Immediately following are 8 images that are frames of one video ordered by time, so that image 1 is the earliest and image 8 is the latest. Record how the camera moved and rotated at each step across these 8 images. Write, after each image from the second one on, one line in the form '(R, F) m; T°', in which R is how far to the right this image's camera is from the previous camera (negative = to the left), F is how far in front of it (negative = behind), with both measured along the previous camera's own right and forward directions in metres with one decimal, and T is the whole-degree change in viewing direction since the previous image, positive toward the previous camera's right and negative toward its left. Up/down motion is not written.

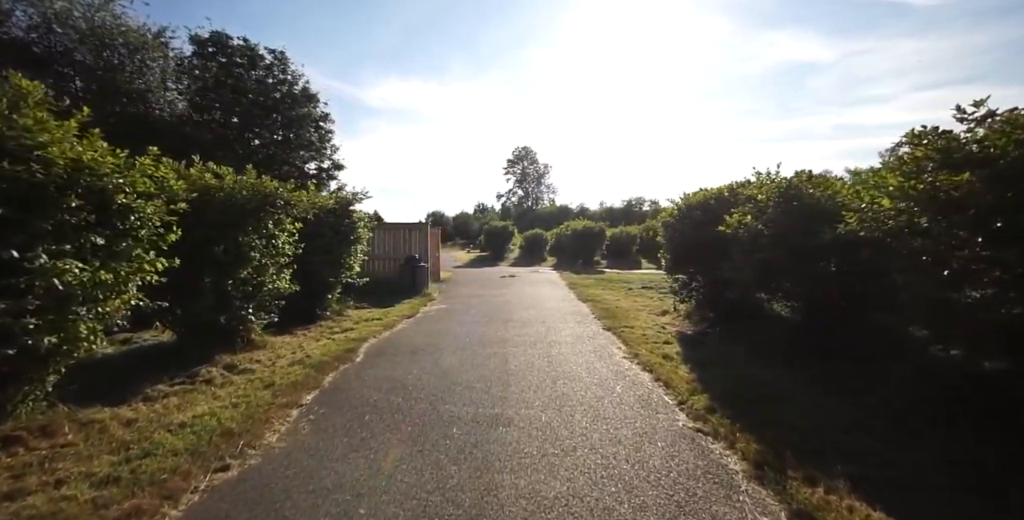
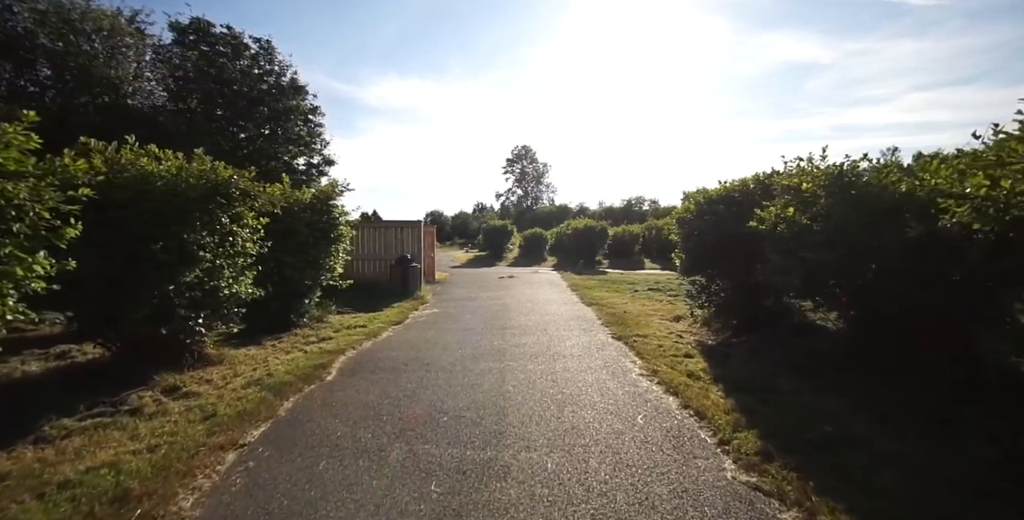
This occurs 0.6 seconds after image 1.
(0.0, +1.0) m; 0°
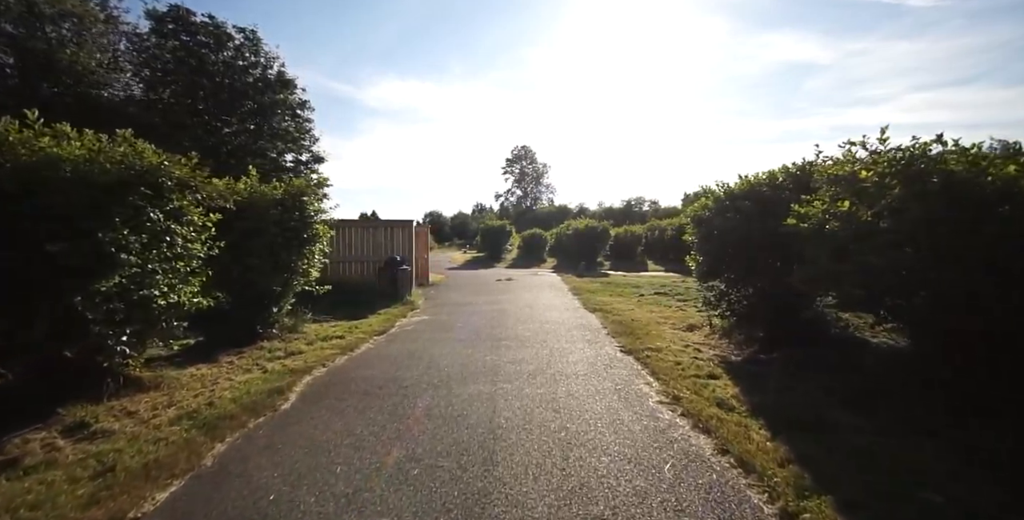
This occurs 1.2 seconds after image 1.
(+0.1, +1.0) m; 0°
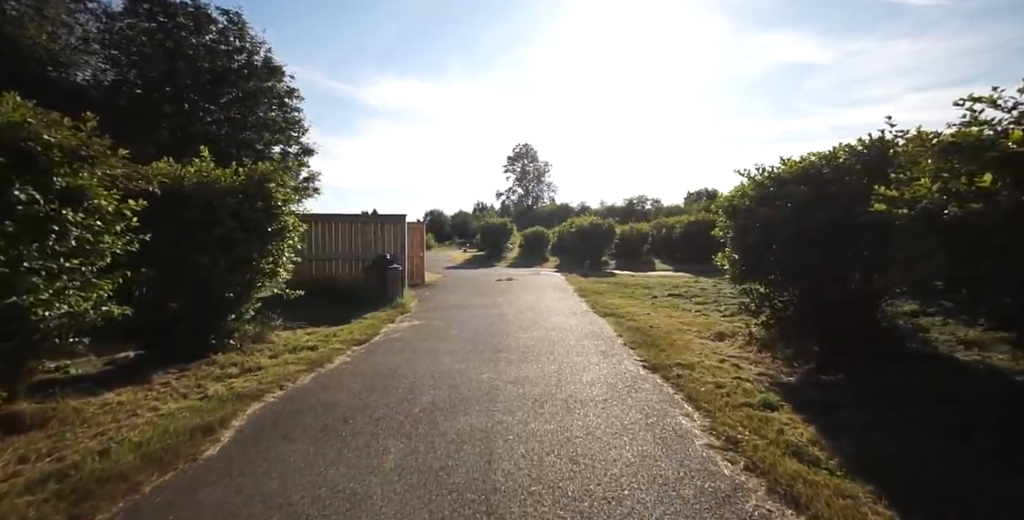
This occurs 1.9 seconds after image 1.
(0.0, +1.2) m; 0°
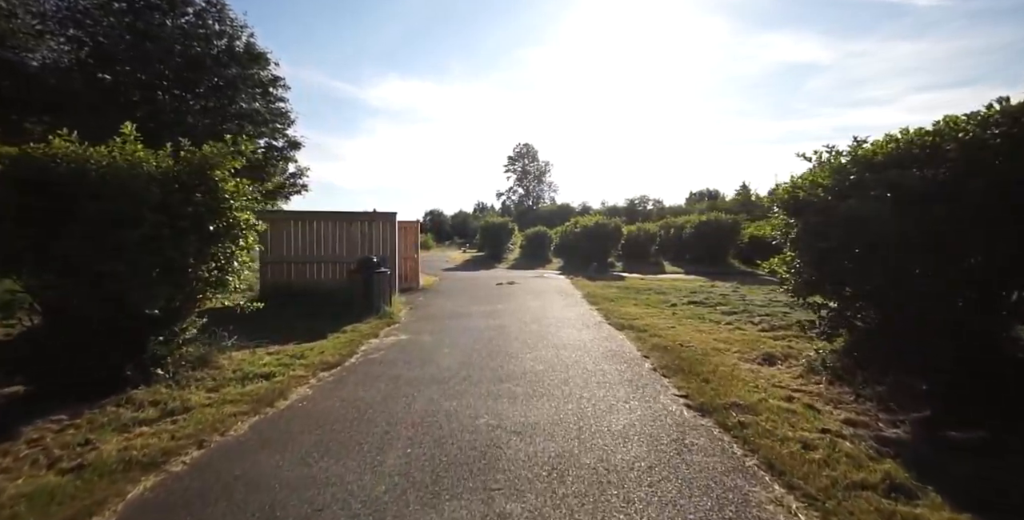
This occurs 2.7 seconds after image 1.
(-0.1, +1.4) m; 0°
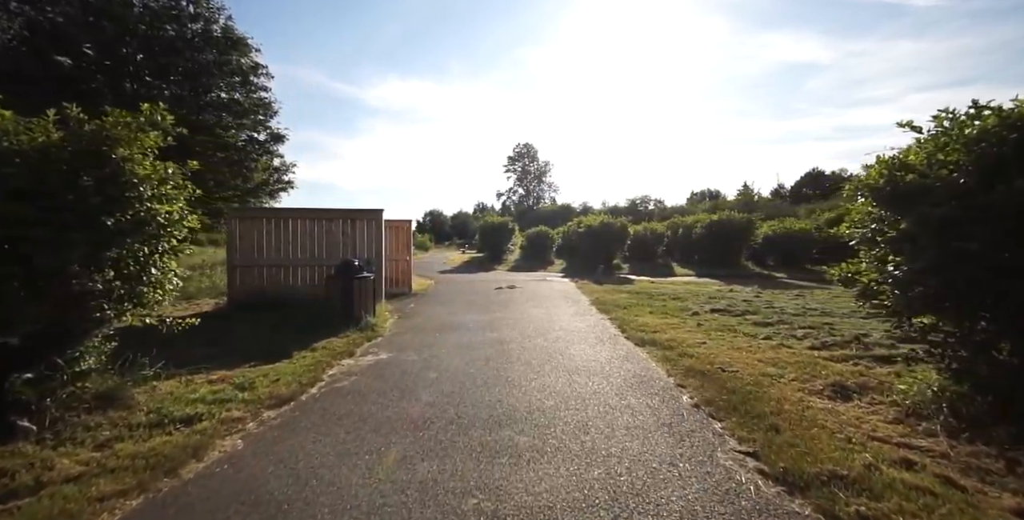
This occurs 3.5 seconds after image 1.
(0.0, +1.4) m; 0°
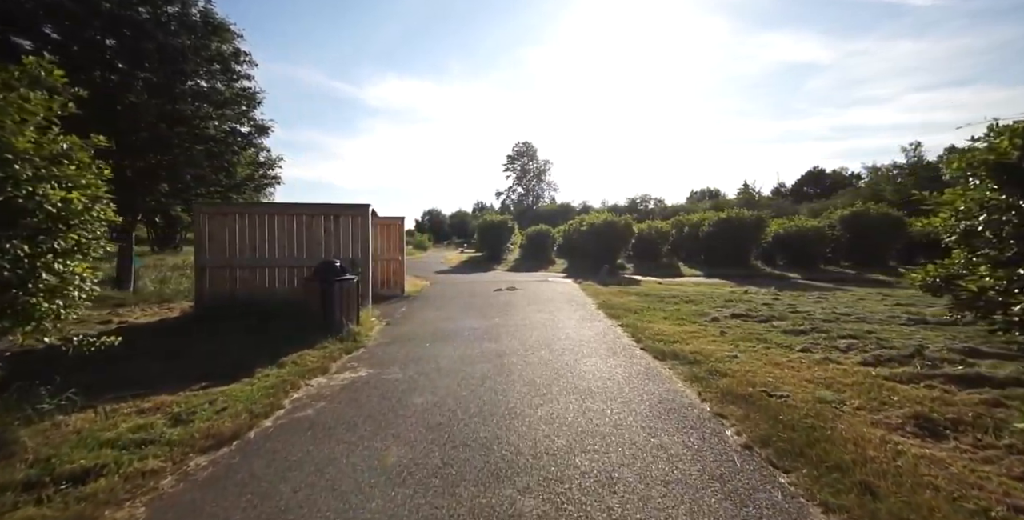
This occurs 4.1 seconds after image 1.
(0.0, +1.1) m; 0°
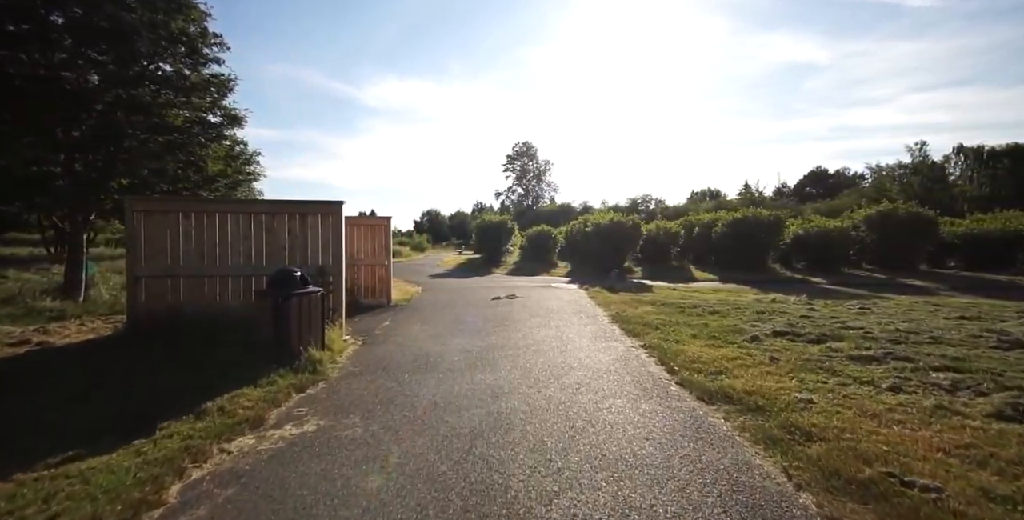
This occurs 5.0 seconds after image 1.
(0.0, +1.7) m; 0°
